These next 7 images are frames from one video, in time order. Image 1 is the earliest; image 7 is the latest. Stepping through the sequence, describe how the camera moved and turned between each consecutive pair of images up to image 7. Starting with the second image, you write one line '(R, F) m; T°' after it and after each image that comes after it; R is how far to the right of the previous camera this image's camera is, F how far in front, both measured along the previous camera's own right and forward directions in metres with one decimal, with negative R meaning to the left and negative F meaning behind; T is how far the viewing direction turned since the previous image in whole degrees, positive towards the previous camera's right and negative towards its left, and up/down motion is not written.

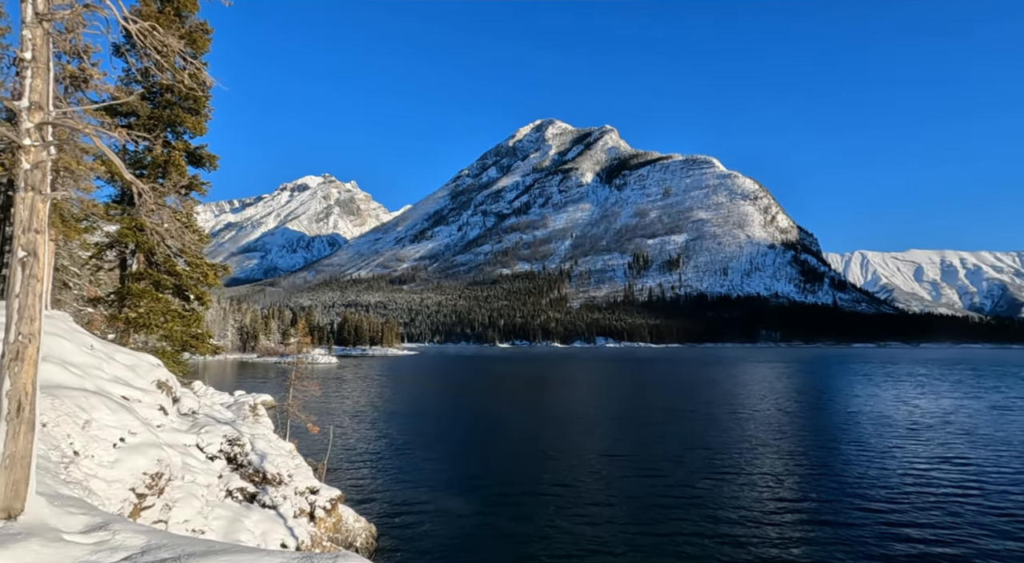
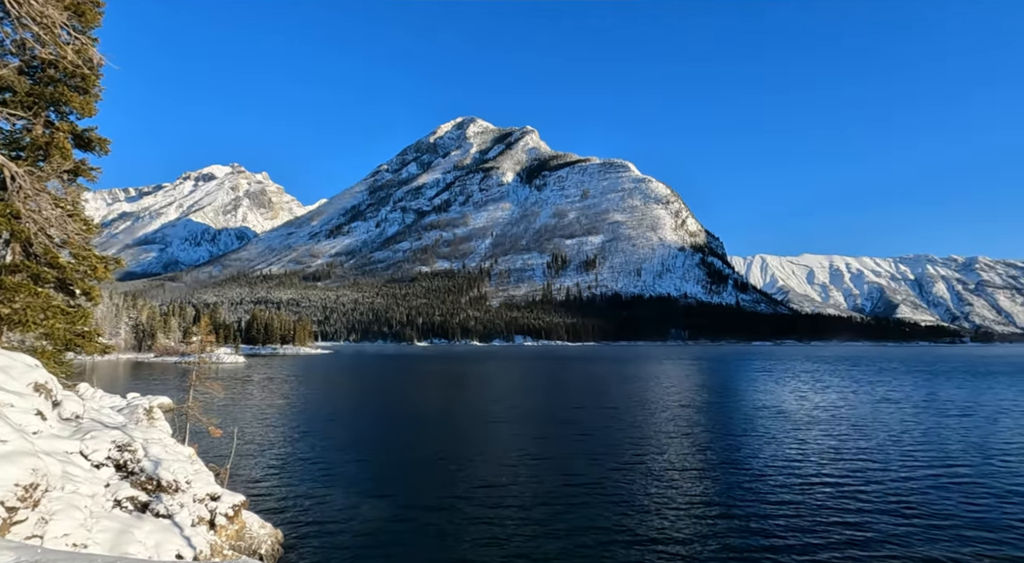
(+0.3, +0.1) m; +6°
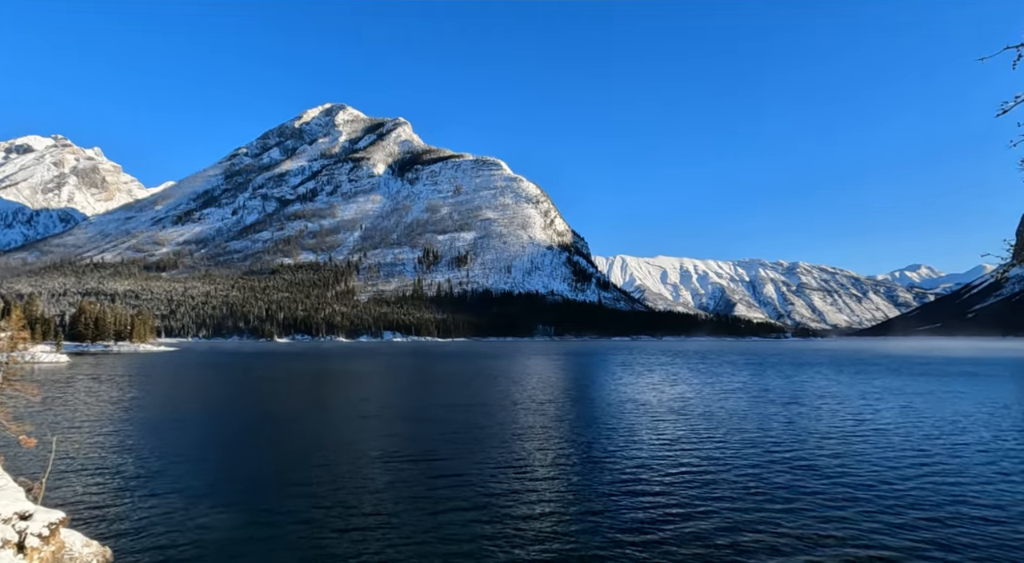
(+0.3, +0.9) m; +11°
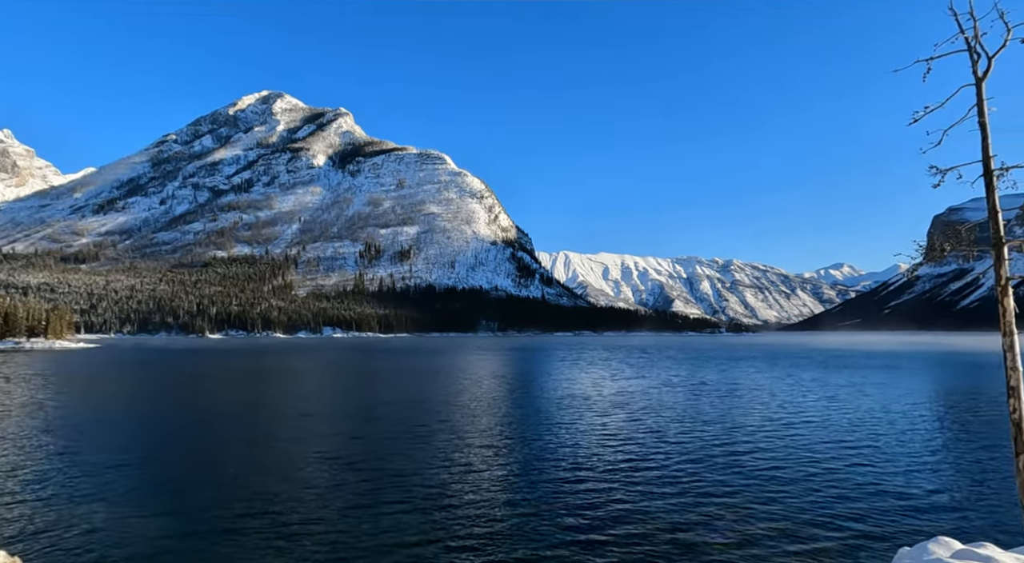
(+0.1, +0.7) m; +5°
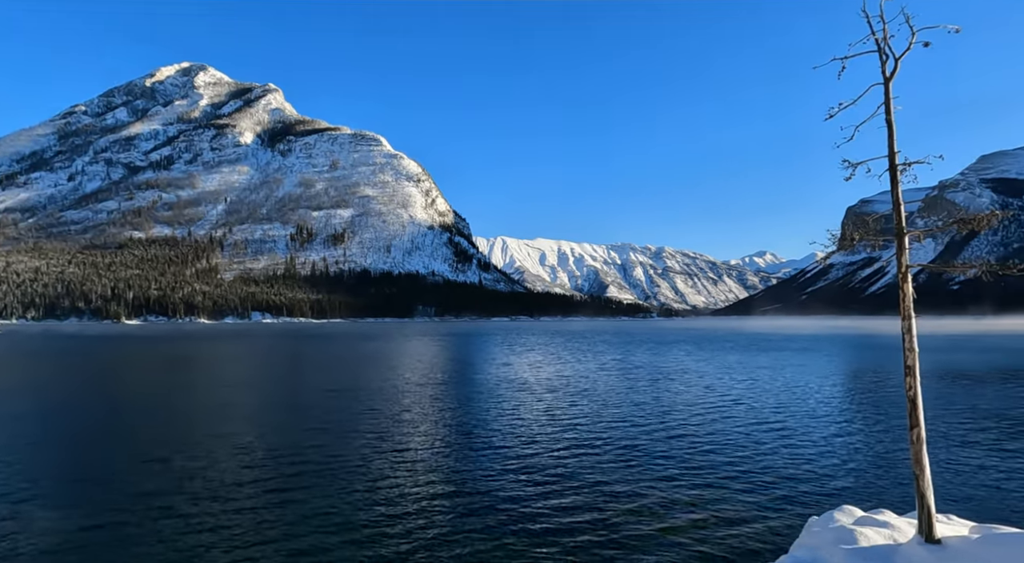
(+0.1, +1.0) m; +5°
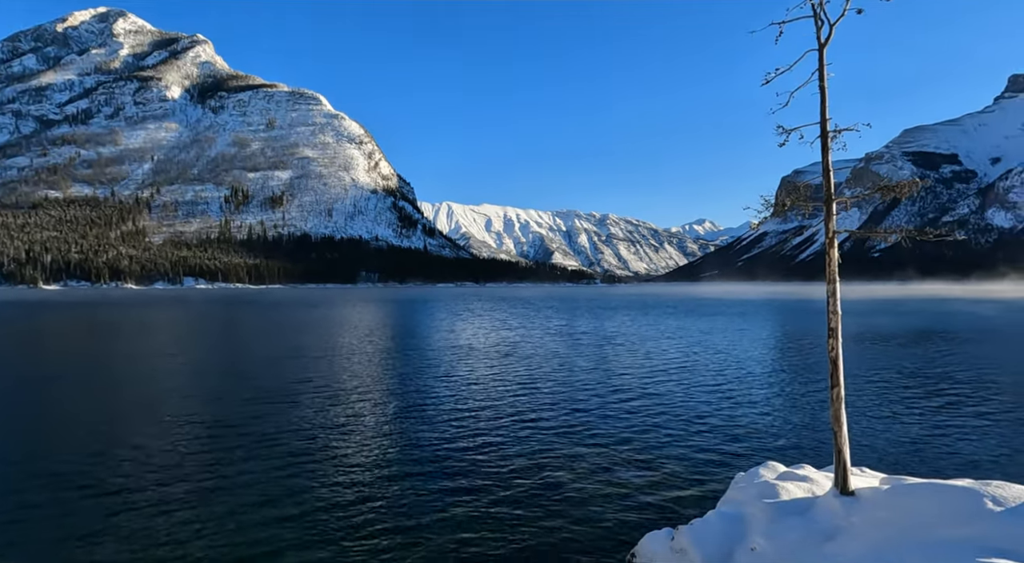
(+0.4, +0.7) m; +4°
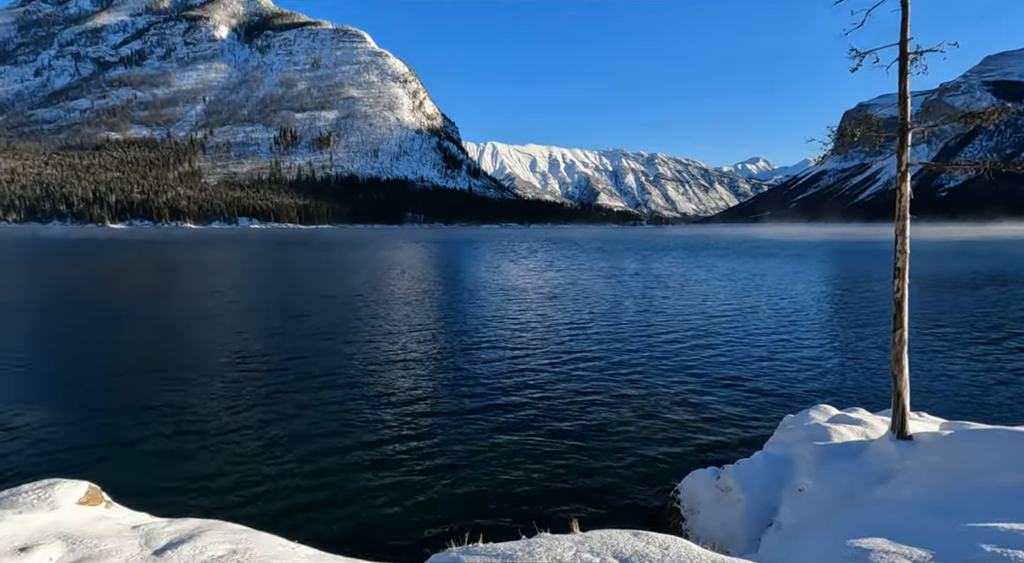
(-0.4, -0.3) m; -4°
